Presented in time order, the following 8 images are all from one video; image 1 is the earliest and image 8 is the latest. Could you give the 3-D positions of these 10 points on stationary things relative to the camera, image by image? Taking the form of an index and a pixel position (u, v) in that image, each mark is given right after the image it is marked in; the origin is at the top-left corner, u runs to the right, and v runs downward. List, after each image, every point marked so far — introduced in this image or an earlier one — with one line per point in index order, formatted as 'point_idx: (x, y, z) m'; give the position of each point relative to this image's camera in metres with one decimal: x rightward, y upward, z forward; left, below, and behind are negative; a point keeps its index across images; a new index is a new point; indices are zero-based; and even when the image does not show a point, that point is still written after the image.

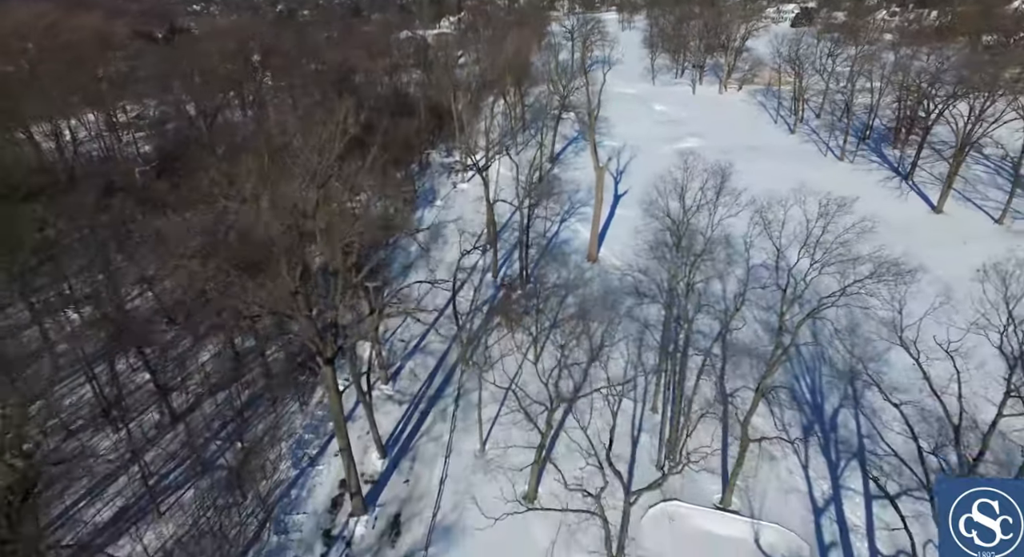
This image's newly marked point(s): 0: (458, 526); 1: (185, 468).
0: (-1.7, -7.5, +16.9) m
1: (-11.0, -6.4, +19.0) m
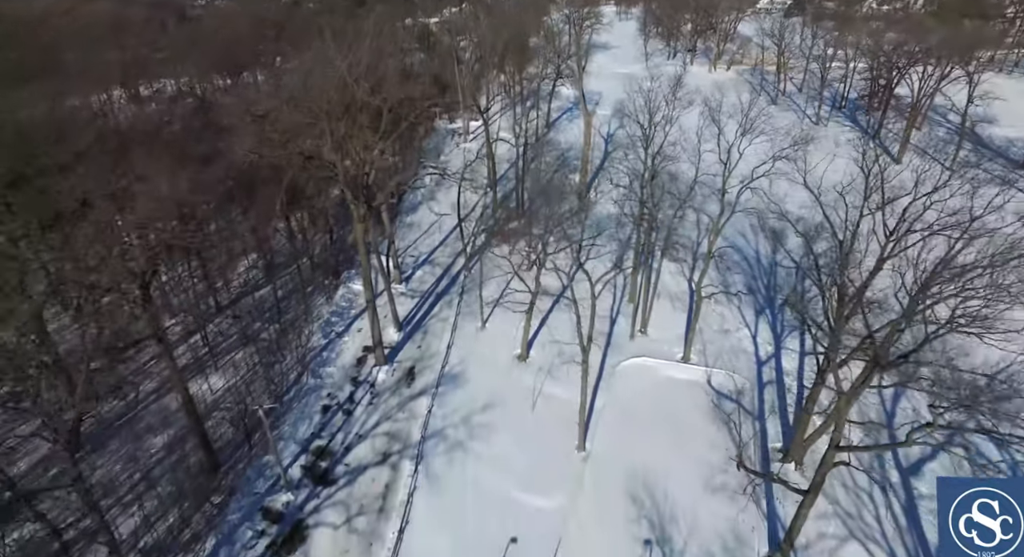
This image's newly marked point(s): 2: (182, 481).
0: (-1.9, -3.5, +20.5) m
1: (-11.2, -2.4, +22.7) m
2: (-9.5, -5.9, +16.4) m
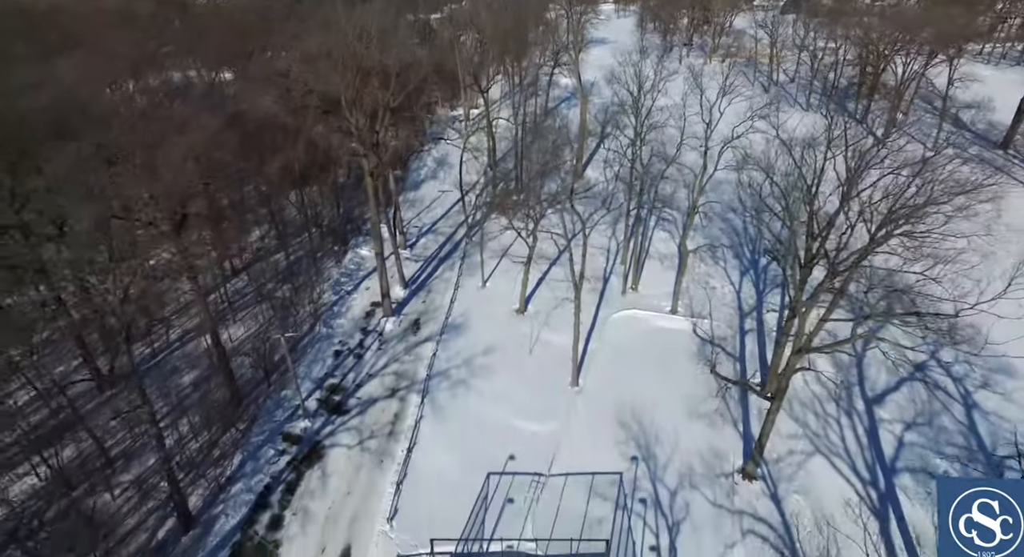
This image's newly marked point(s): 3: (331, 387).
0: (-1.9, -1.8, +22.0) m
1: (-11.2, -0.7, +24.2) m
2: (-9.6, -4.2, +17.8) m
3: (-6.1, -3.7, +19.0) m
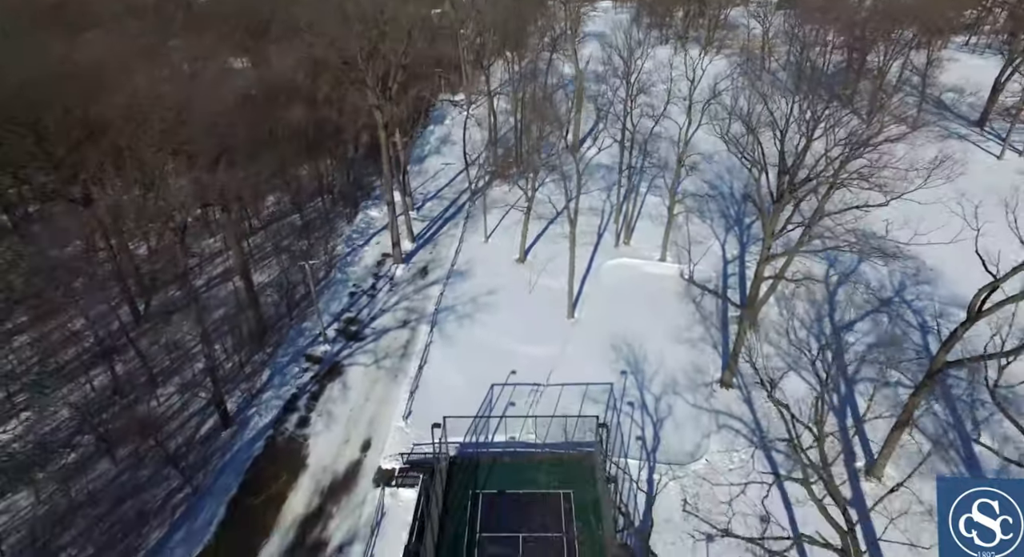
0: (-1.9, +0.3, +23.8) m
1: (-11.2, +1.4, +25.9) m
2: (-9.5, -2.1, +19.6) m
3: (-6.1, -1.5, +20.8) m
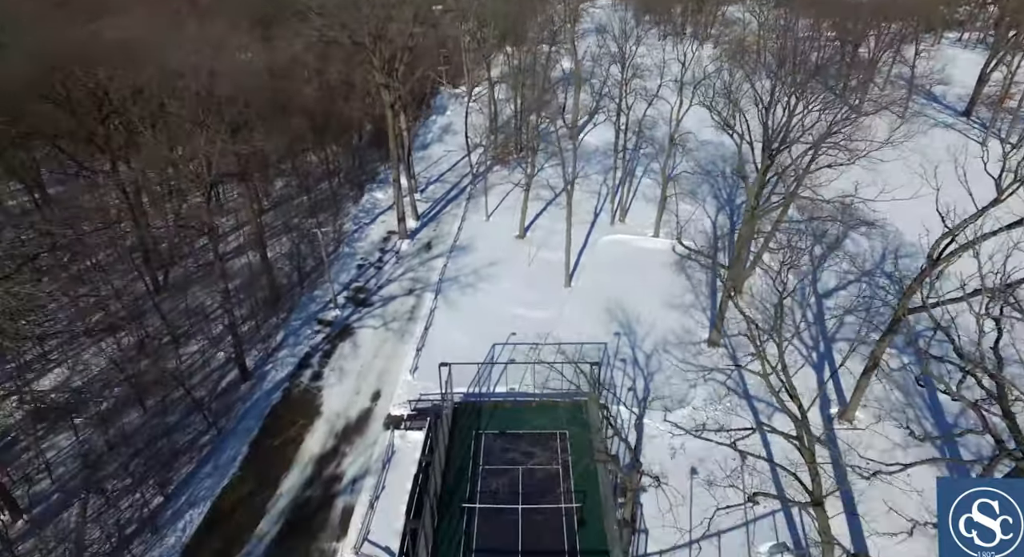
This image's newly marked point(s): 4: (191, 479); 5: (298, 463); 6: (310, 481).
0: (-1.9, +1.4, +24.9) m
1: (-11.2, +2.5, +27.1) m
2: (-9.5, -0.9, +20.8) m
3: (-6.1, -0.4, +22.0) m
4: (-8.0, -5.0, +14.2) m
5: (-5.5, -4.7, +14.6) m
6: (-5.1, -5.0, +14.1) m
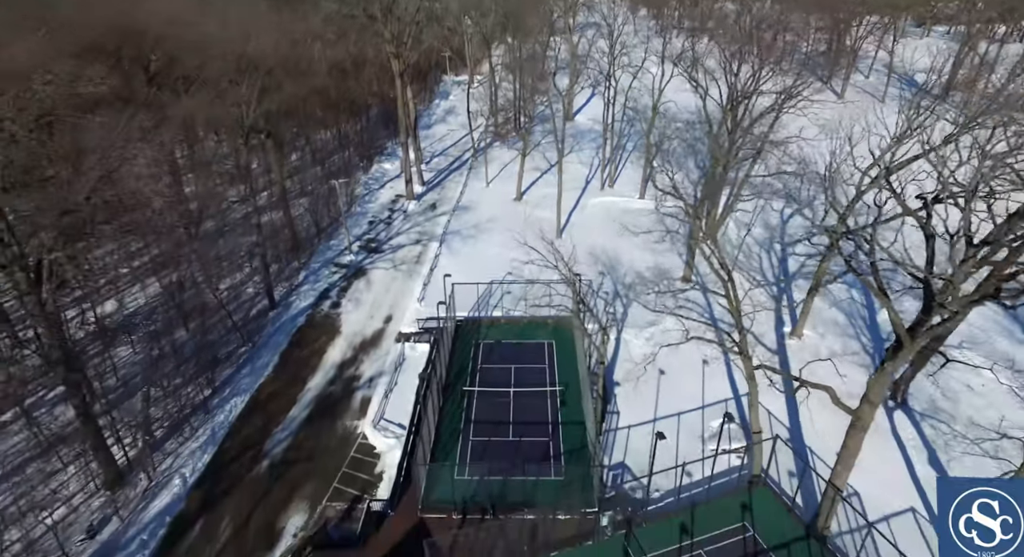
0: (-2.0, +3.5, +27.3) m
1: (-11.3, +4.6, +29.5) m
2: (-9.7, +1.2, +23.2) m
3: (-6.2, +1.7, +24.4) m
4: (-8.2, -2.9, +16.7) m
5: (-5.7, -2.7, +17.0) m
6: (-5.2, -3.0, +16.5) m
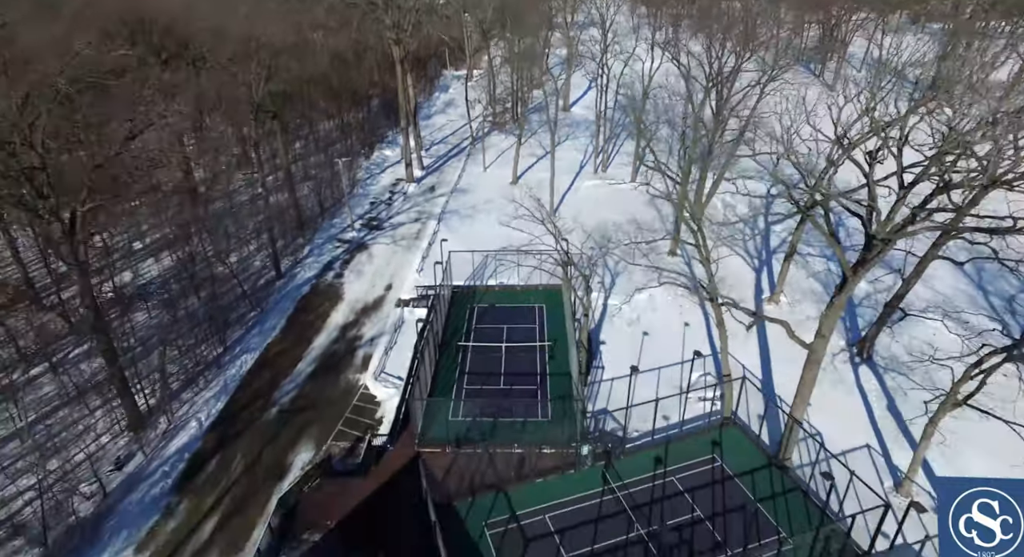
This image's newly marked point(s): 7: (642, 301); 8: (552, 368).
0: (-2.2, +4.5, +28.4) m
1: (-11.5, +5.6, +30.6) m
2: (-9.9, +2.2, +24.3) m
3: (-6.4, +2.7, +25.5) m
4: (-8.5, -1.9, +17.8) m
5: (-6.0, -1.6, +18.1) m
6: (-5.5, -1.9, +17.6) m
7: (+4.3, -0.8, +18.7) m
8: (+1.1, -2.5, +15.4) m
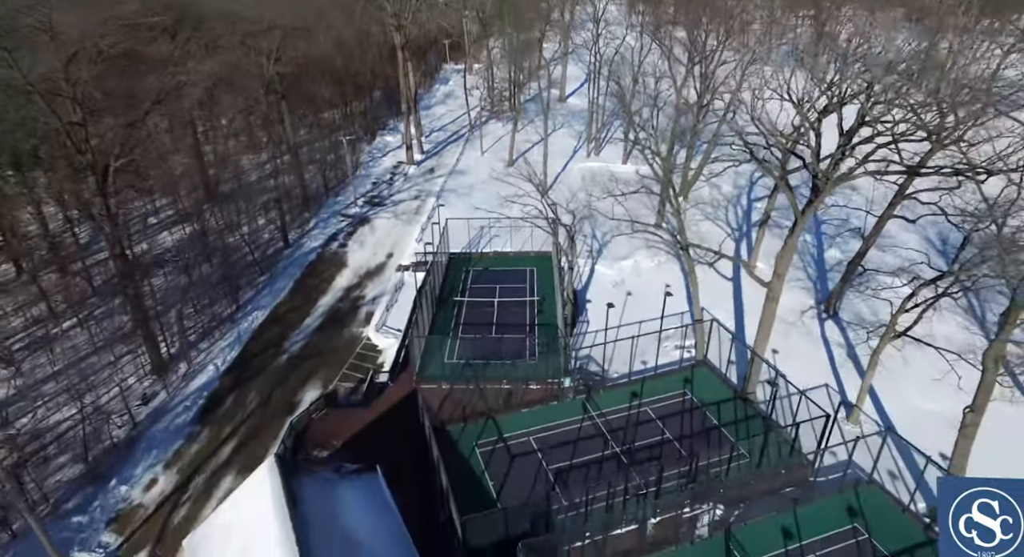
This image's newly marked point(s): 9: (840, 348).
0: (-2.4, +5.7, +29.7) m
1: (-11.7, +6.8, +32.0) m
2: (-10.1, +3.4, +25.6) m
3: (-6.7, +3.9, +26.8) m
4: (-8.7, -0.7, +19.1) m
5: (-6.2, -0.4, +19.4) m
6: (-5.7, -0.7, +18.9) m
7: (+4.0, +0.4, +20.0) m
8: (+0.8, -1.3, +16.7) m
9: (+9.2, -1.9, +15.8) m
